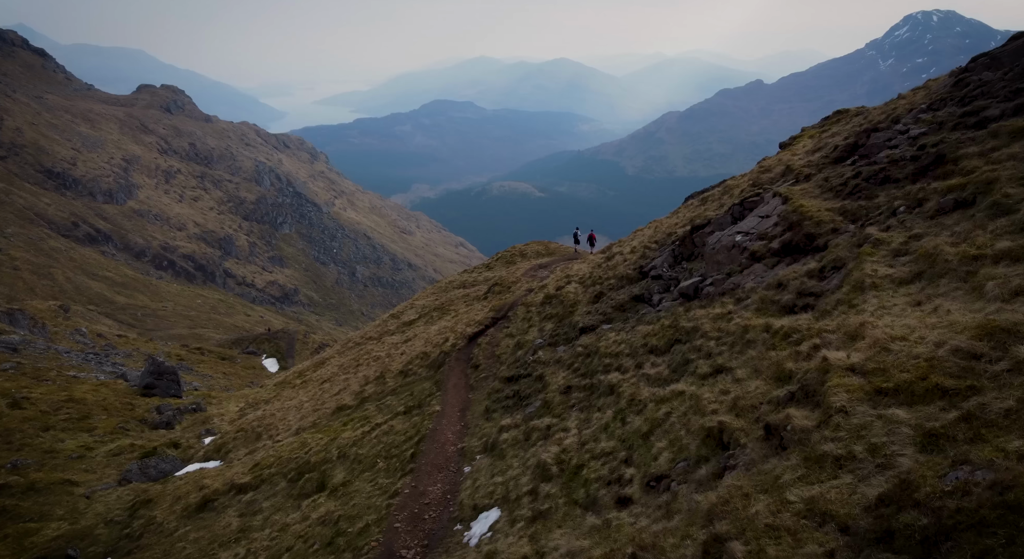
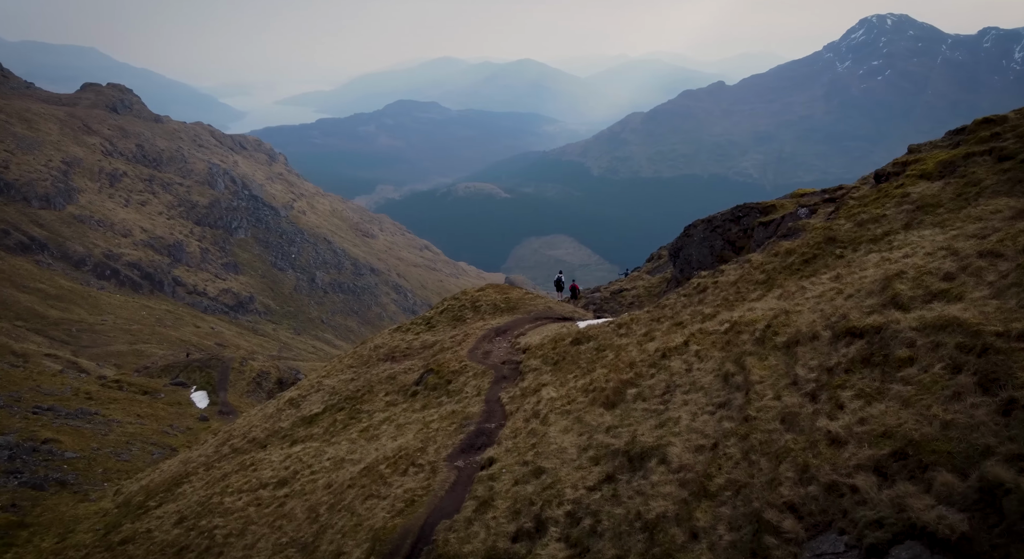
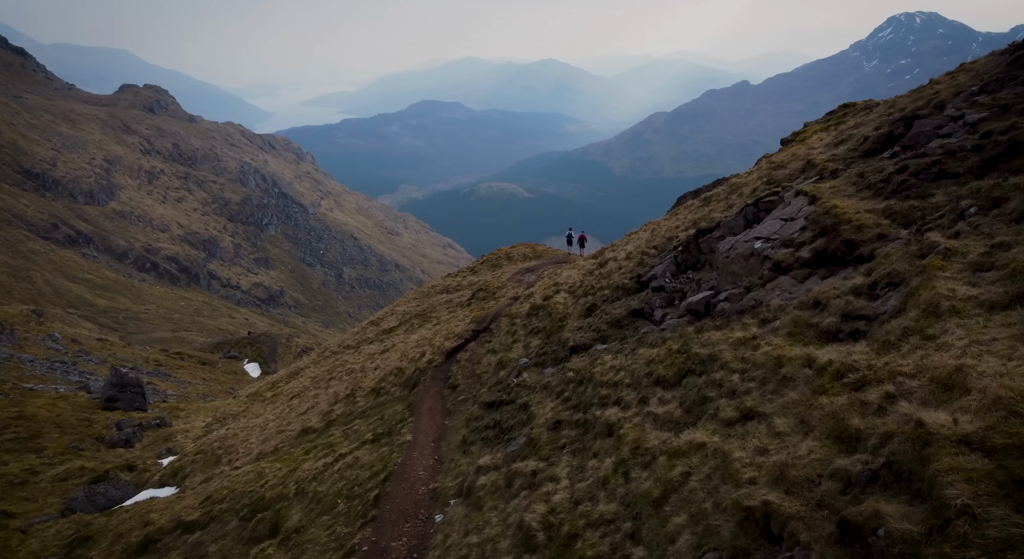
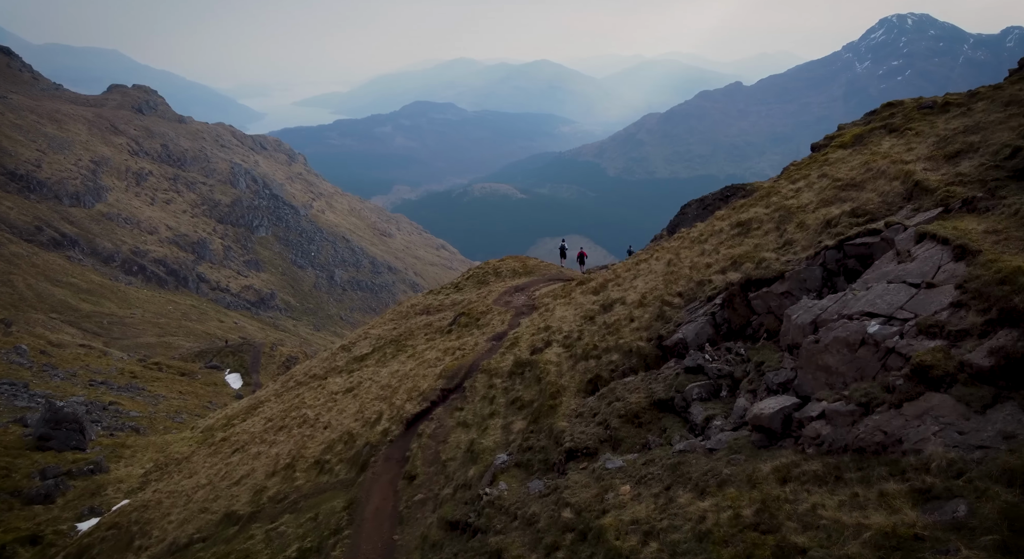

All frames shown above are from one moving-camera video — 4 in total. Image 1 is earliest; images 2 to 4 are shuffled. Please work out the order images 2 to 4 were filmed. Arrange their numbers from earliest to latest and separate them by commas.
3, 4, 2
